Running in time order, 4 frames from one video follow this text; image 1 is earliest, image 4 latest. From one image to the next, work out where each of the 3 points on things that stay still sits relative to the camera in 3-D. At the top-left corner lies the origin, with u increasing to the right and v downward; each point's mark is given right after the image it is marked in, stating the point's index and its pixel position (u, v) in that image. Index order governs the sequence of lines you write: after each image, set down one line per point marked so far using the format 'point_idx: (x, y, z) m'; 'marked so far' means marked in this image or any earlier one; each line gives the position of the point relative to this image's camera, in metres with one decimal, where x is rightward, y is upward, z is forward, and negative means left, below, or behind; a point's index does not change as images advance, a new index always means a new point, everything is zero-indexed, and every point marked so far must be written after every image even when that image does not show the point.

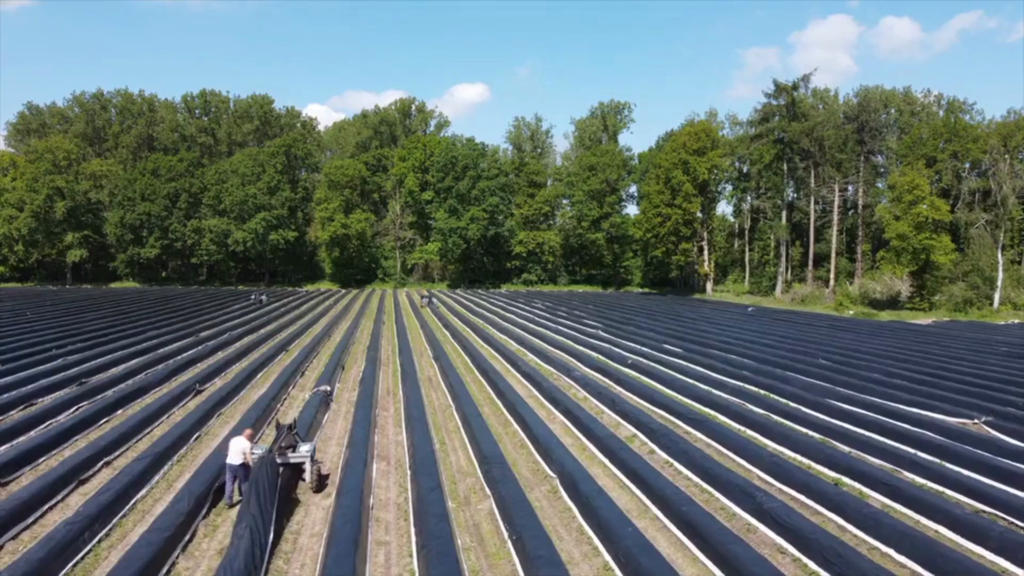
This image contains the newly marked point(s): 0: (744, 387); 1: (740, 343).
0: (+4.4, -1.9, +10.9) m
1: (+6.8, -1.6, +16.9) m
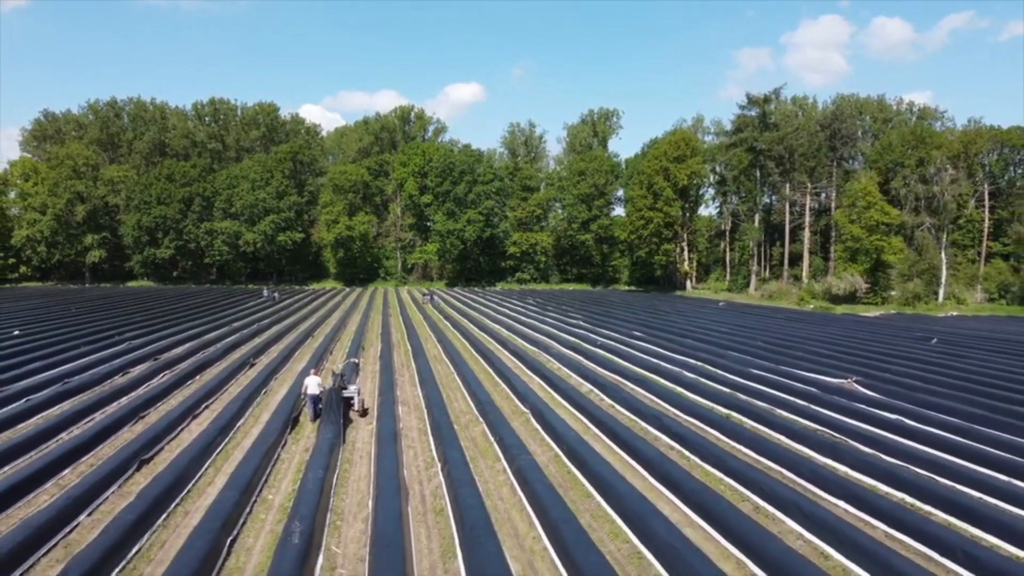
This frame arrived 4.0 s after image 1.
0: (+4.2, -1.7, +13.6) m
1: (+6.6, -1.5, +19.6) m
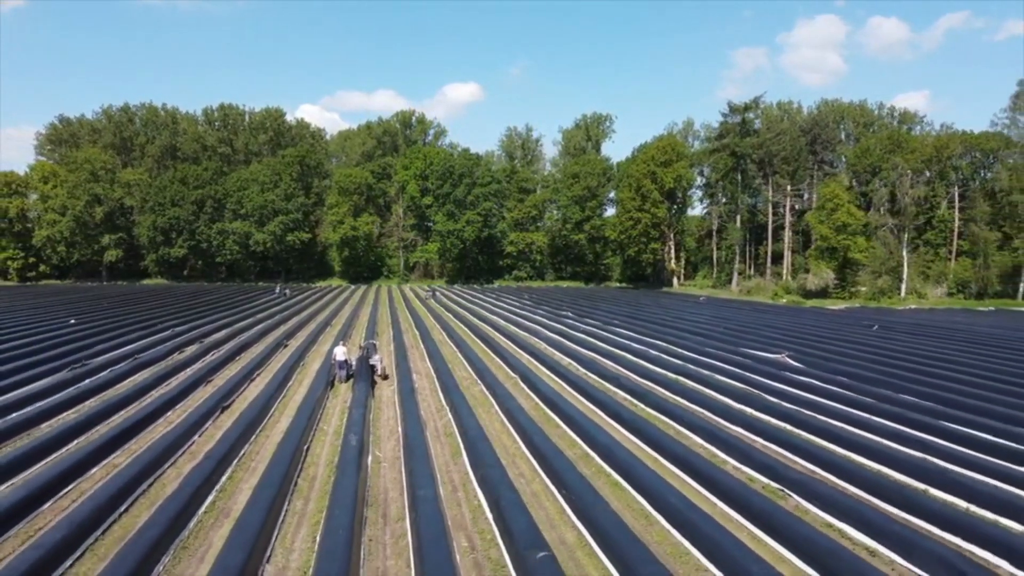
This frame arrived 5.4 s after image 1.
0: (+4.0, -1.5, +15.9) m
1: (+6.4, -1.3, +22.0) m
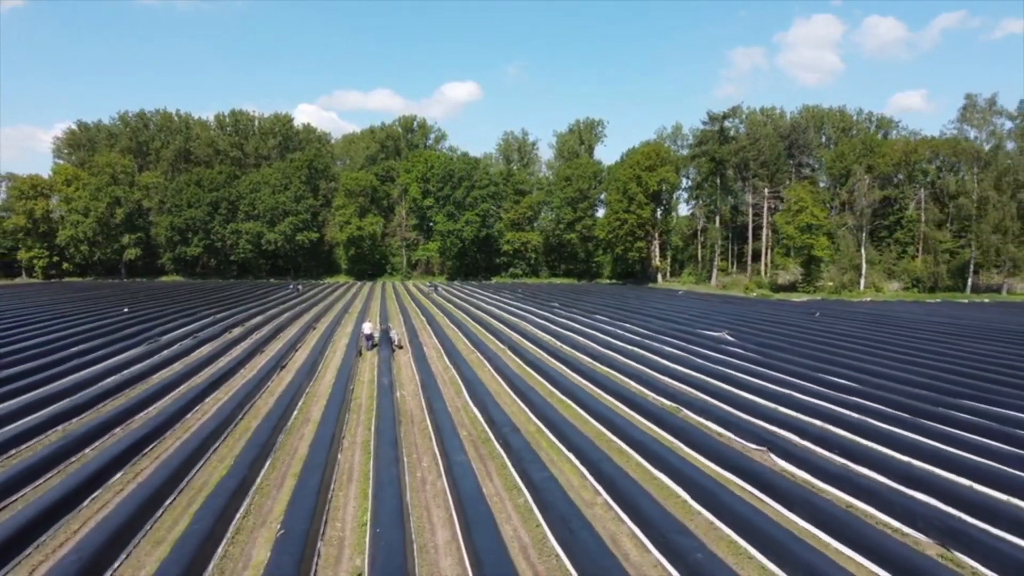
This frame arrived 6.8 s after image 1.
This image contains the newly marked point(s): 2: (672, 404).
0: (+3.8, -1.3, +18.9) m
1: (+6.1, -1.0, +25.0) m
2: (+2.7, -2.0, +9.6) m
